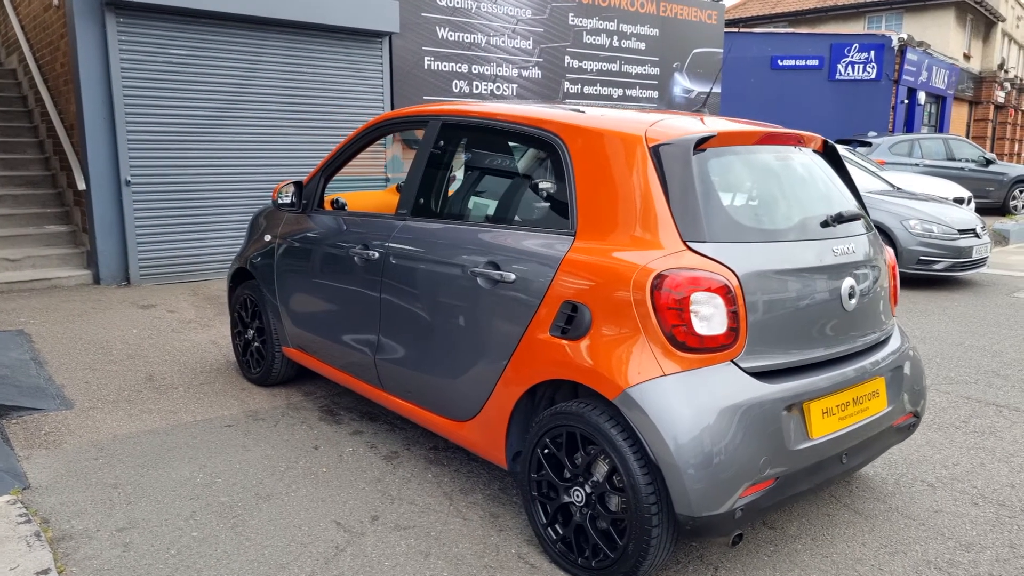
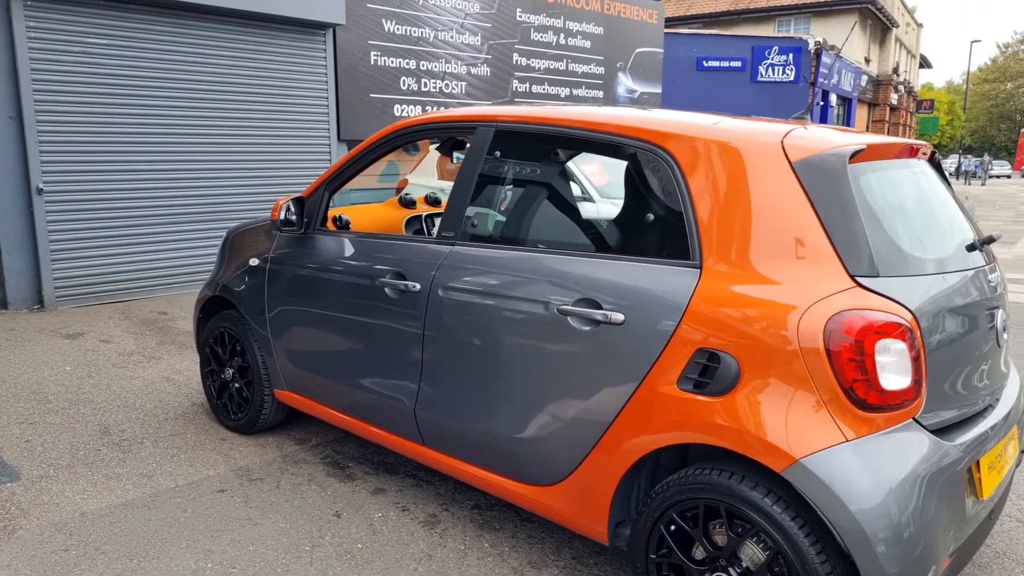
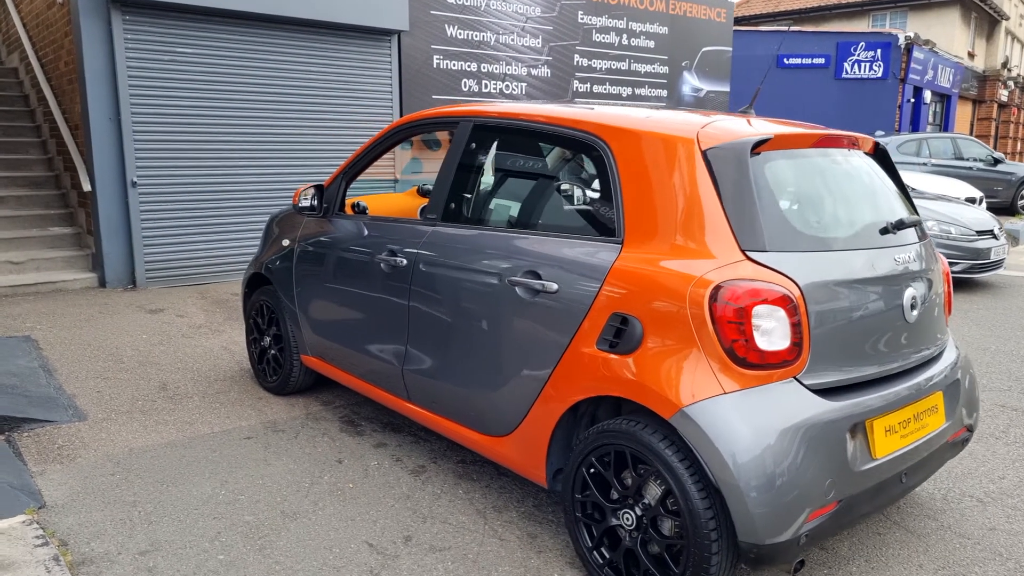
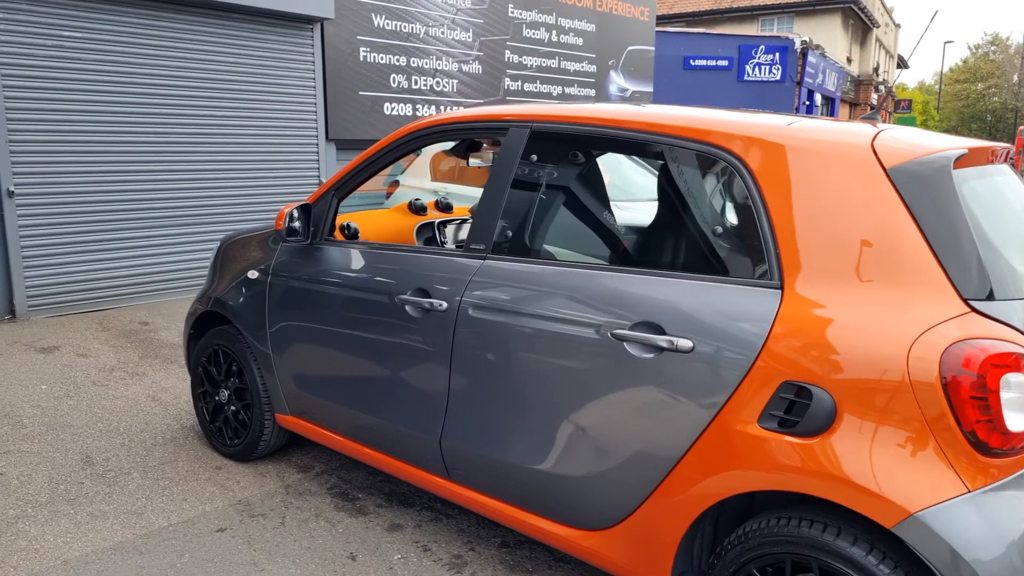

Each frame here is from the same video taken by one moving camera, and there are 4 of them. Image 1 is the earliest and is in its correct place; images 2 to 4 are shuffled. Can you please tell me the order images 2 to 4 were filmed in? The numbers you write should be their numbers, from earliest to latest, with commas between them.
3, 2, 4
